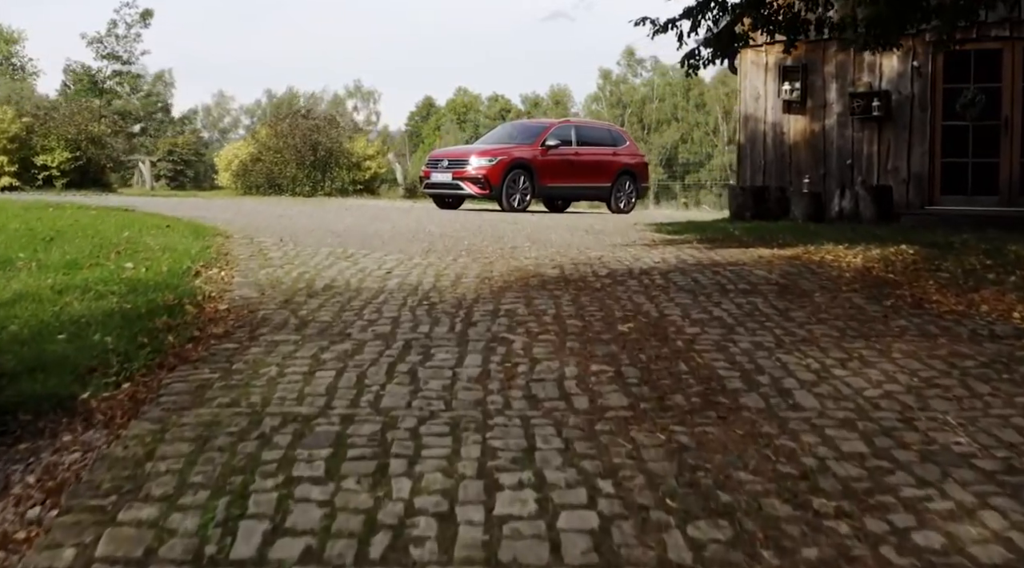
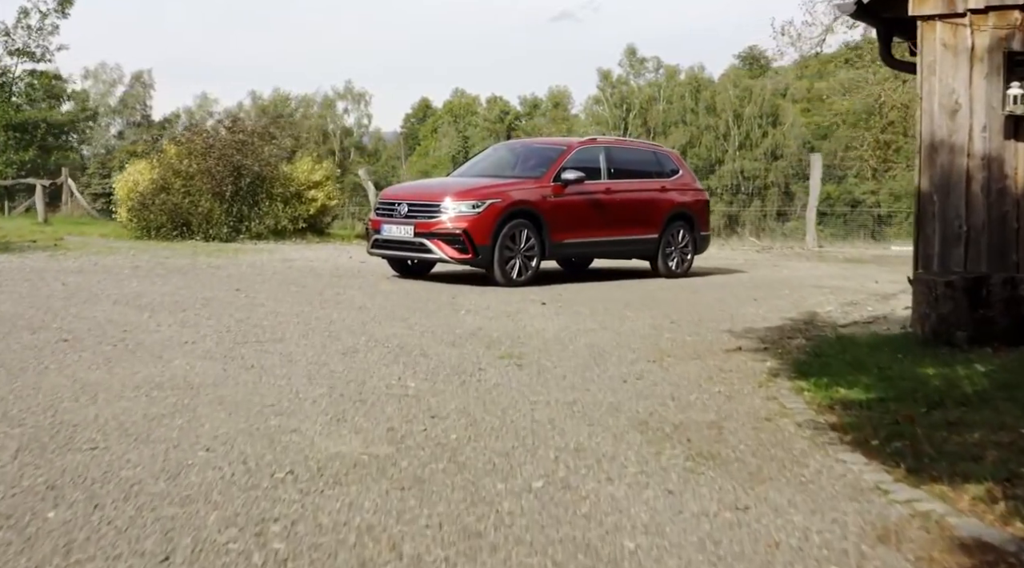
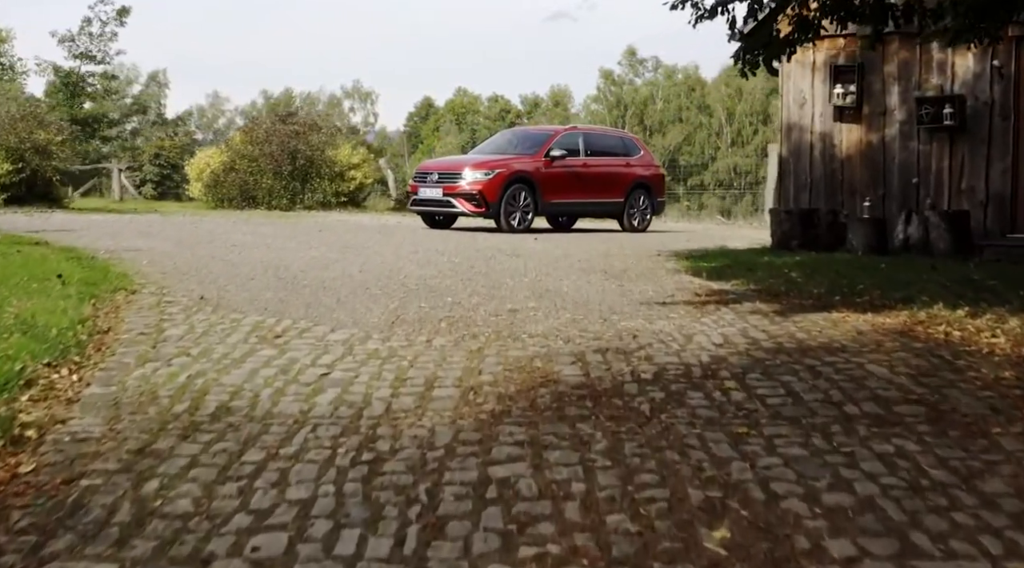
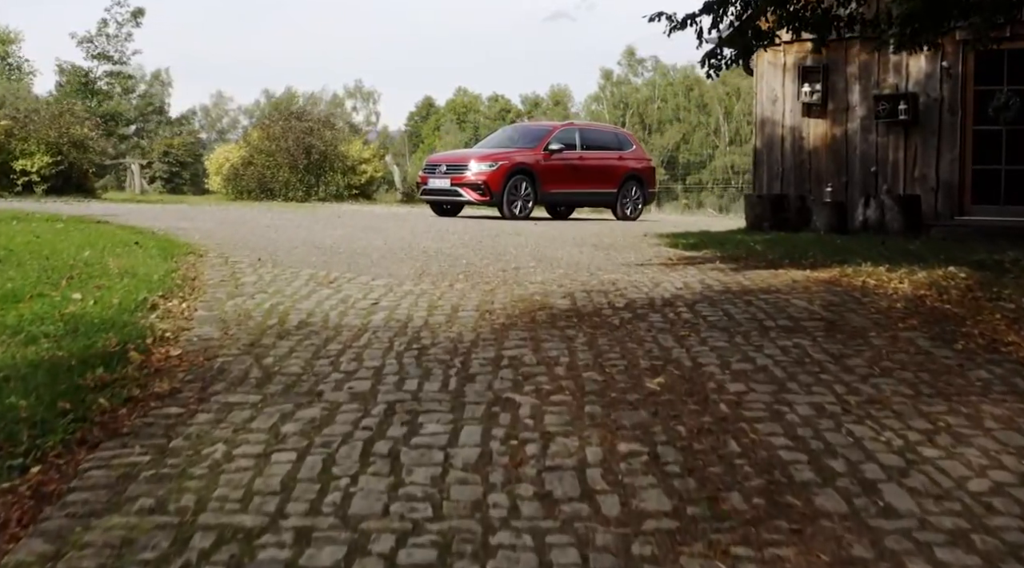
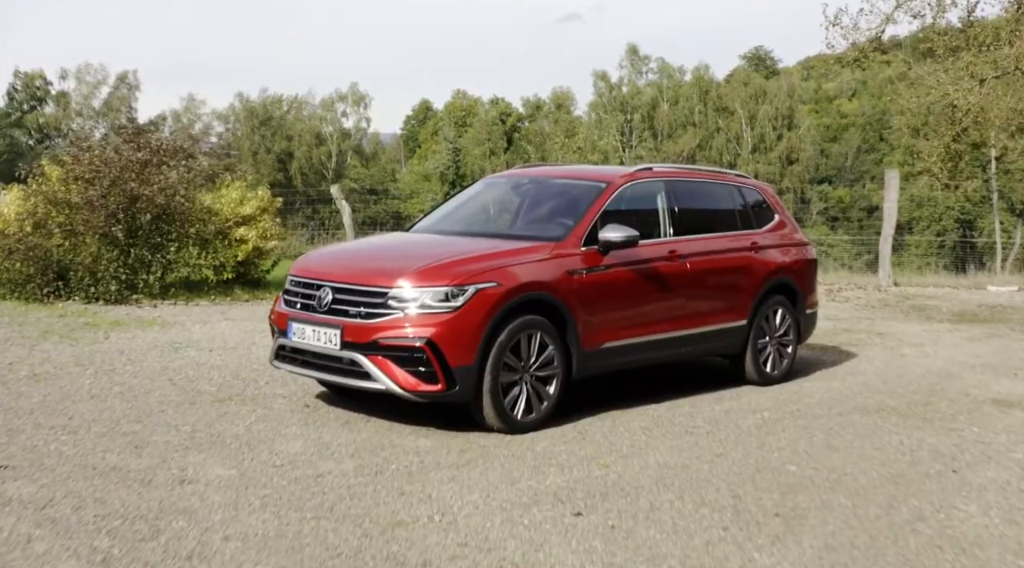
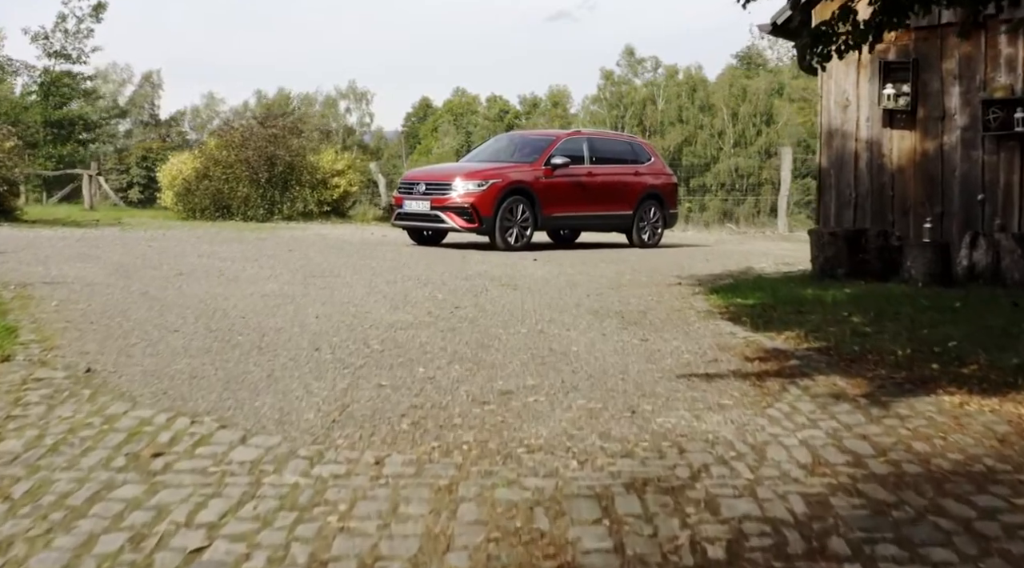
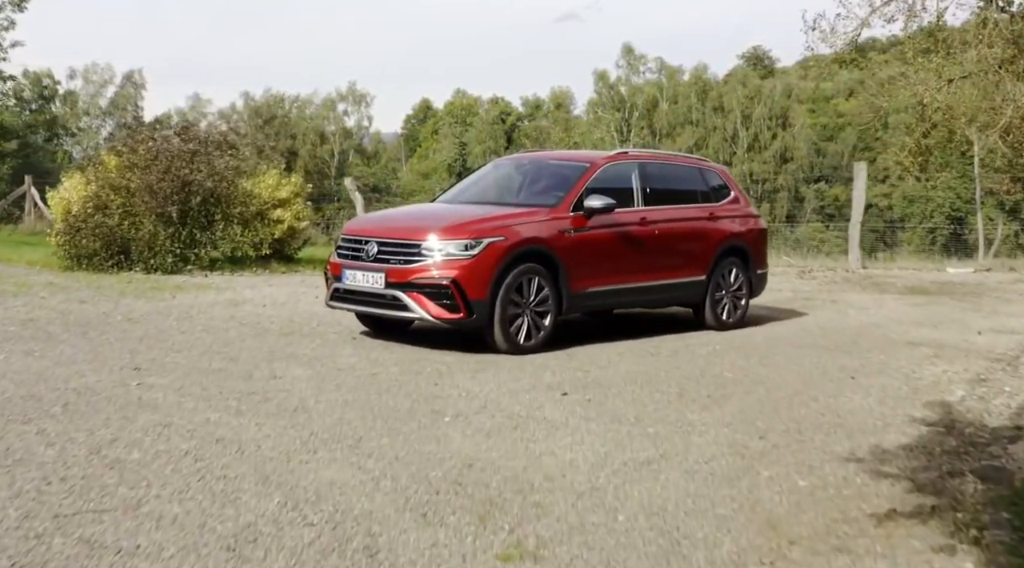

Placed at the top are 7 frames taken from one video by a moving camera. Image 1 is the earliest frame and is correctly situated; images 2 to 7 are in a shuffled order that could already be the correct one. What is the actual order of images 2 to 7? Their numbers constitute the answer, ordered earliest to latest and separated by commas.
4, 3, 6, 2, 7, 5
